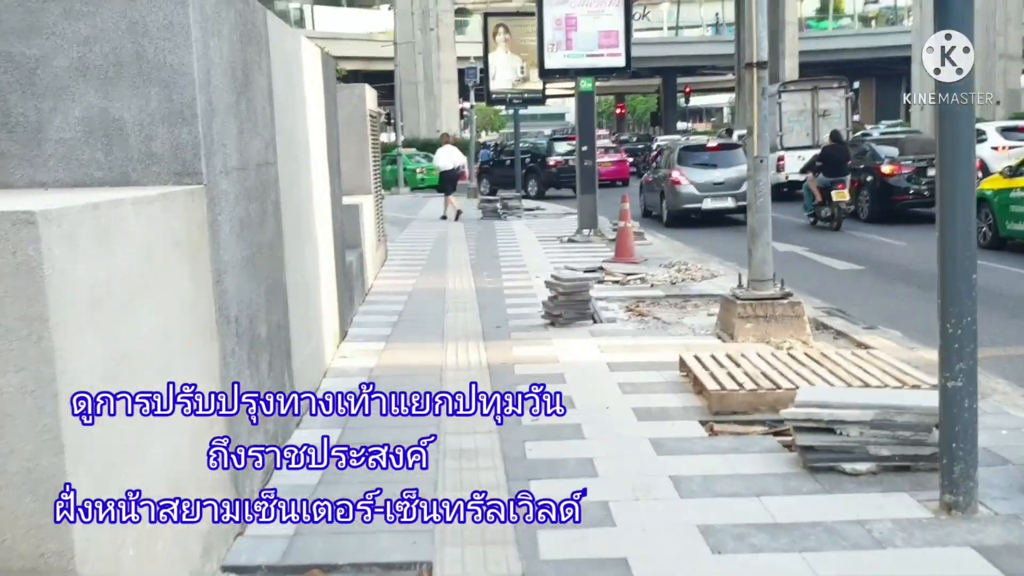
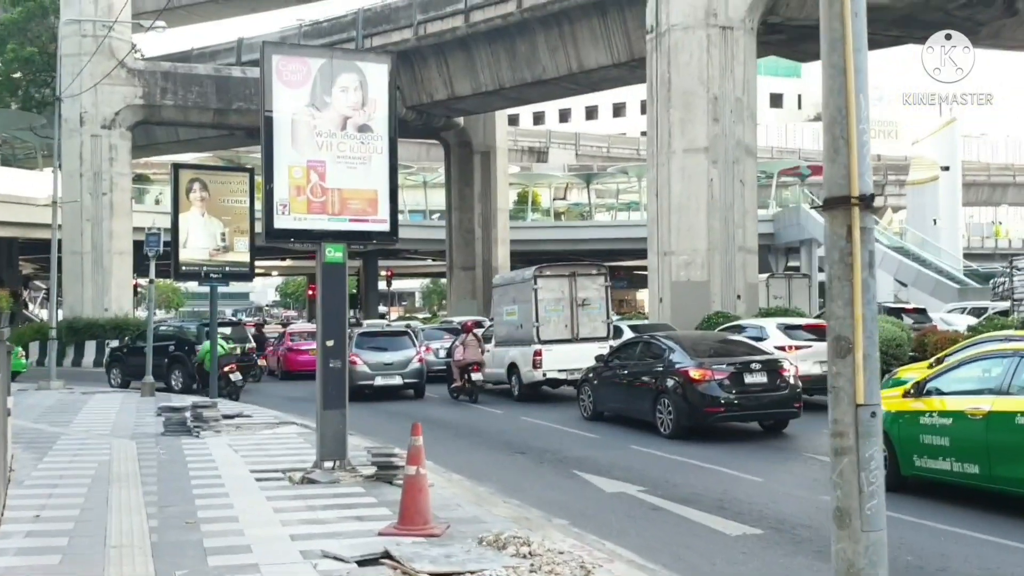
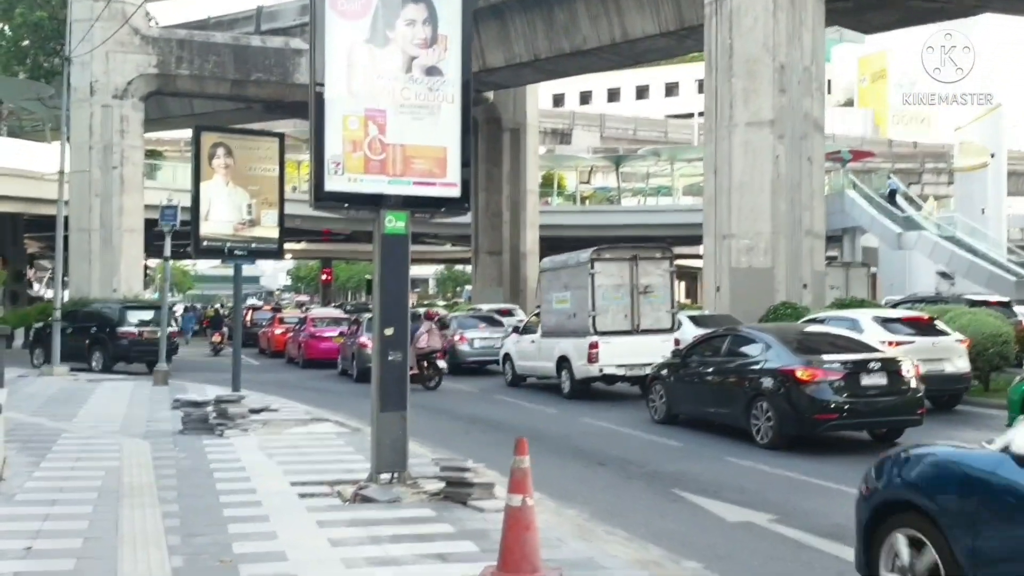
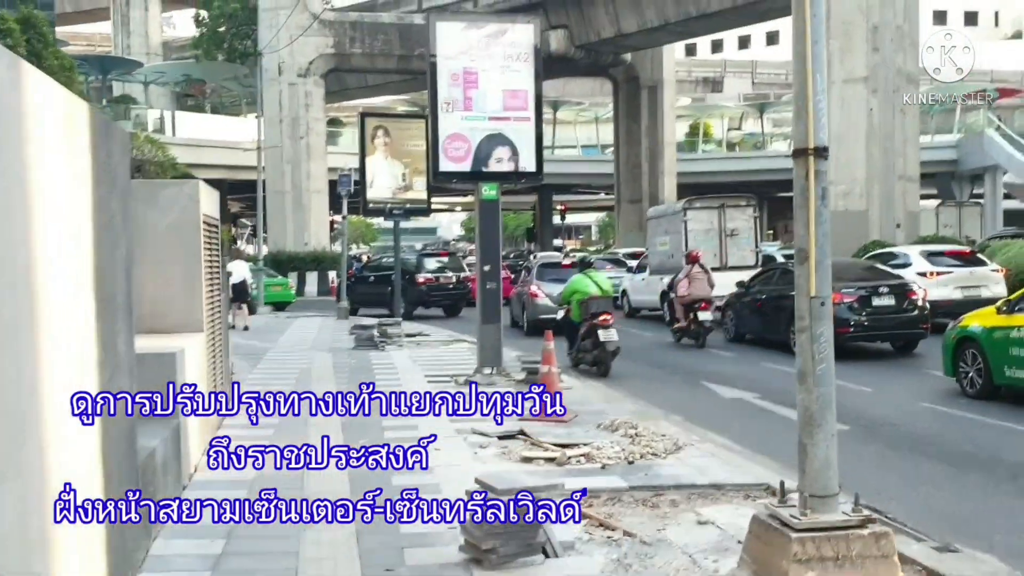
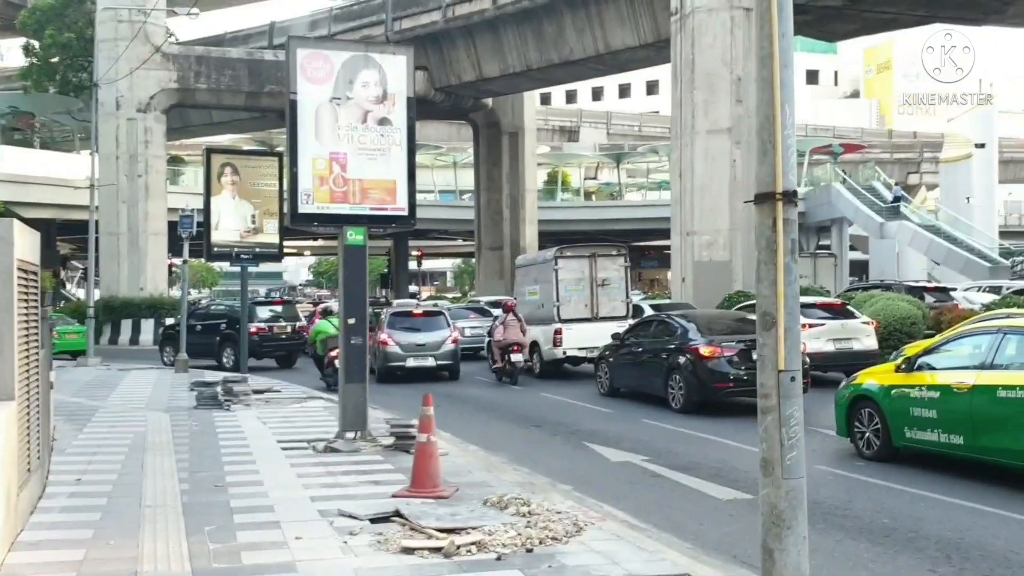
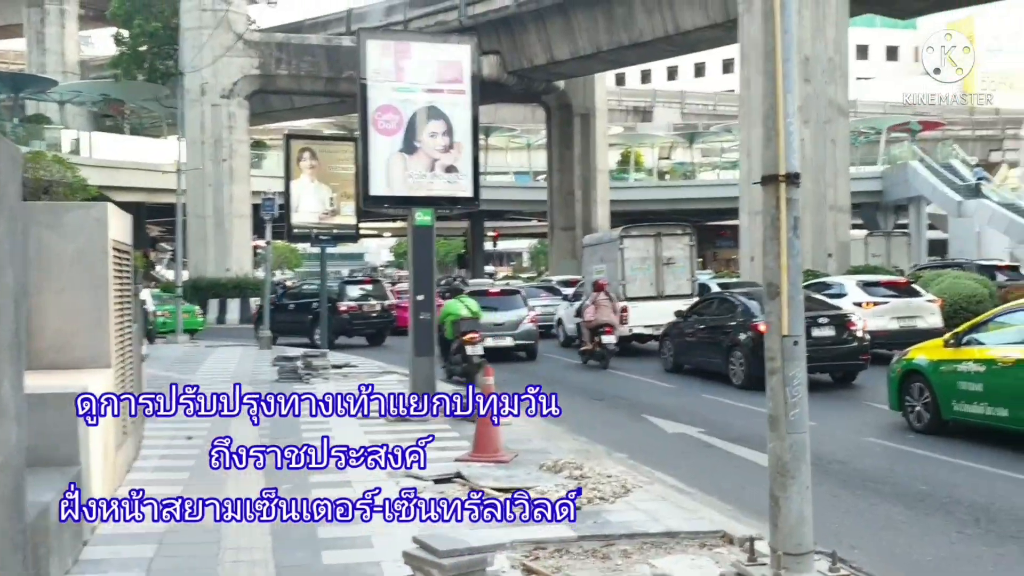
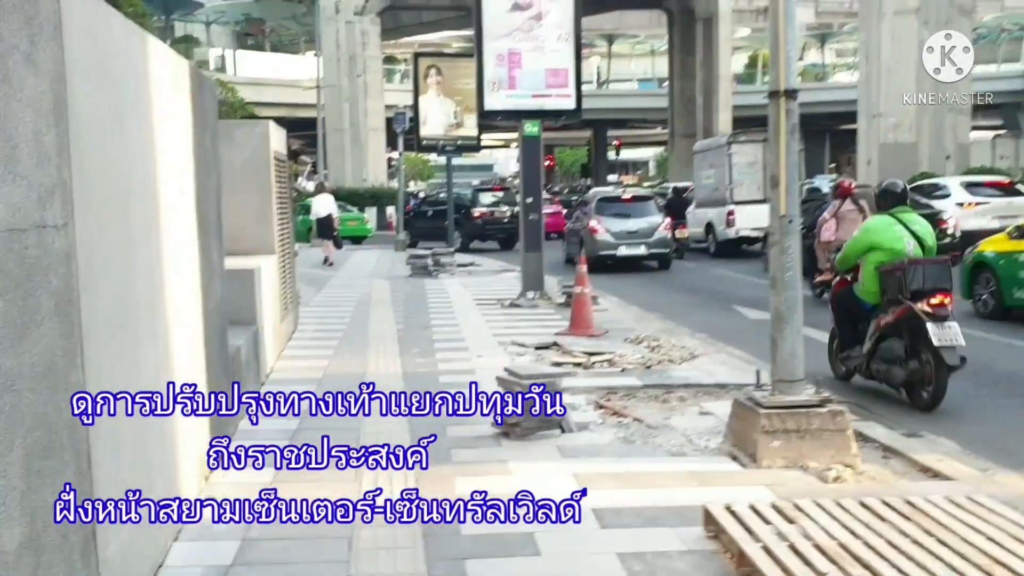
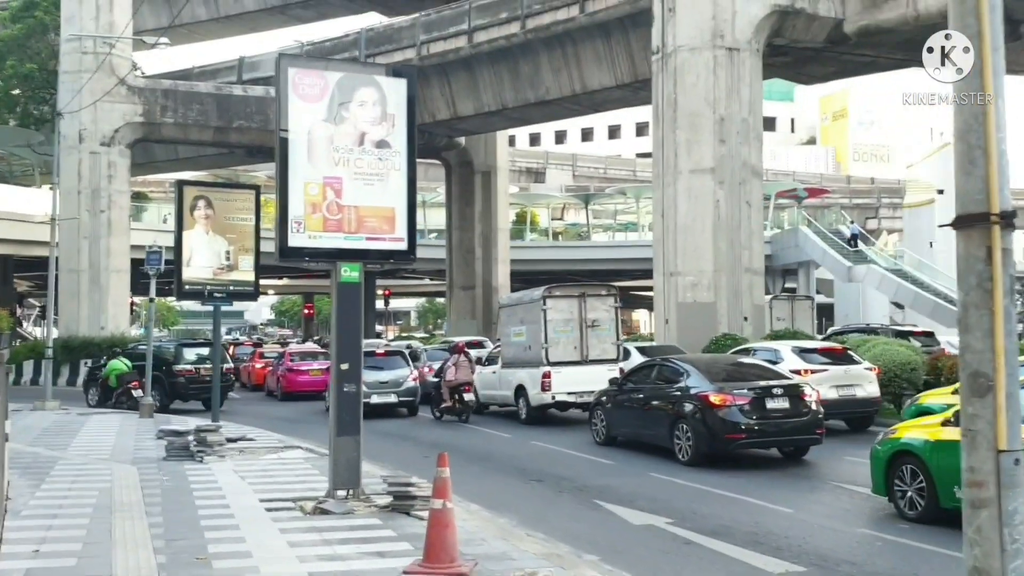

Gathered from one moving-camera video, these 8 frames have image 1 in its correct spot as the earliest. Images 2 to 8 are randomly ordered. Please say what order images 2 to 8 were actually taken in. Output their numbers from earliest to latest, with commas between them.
7, 4, 6, 5, 2, 8, 3
